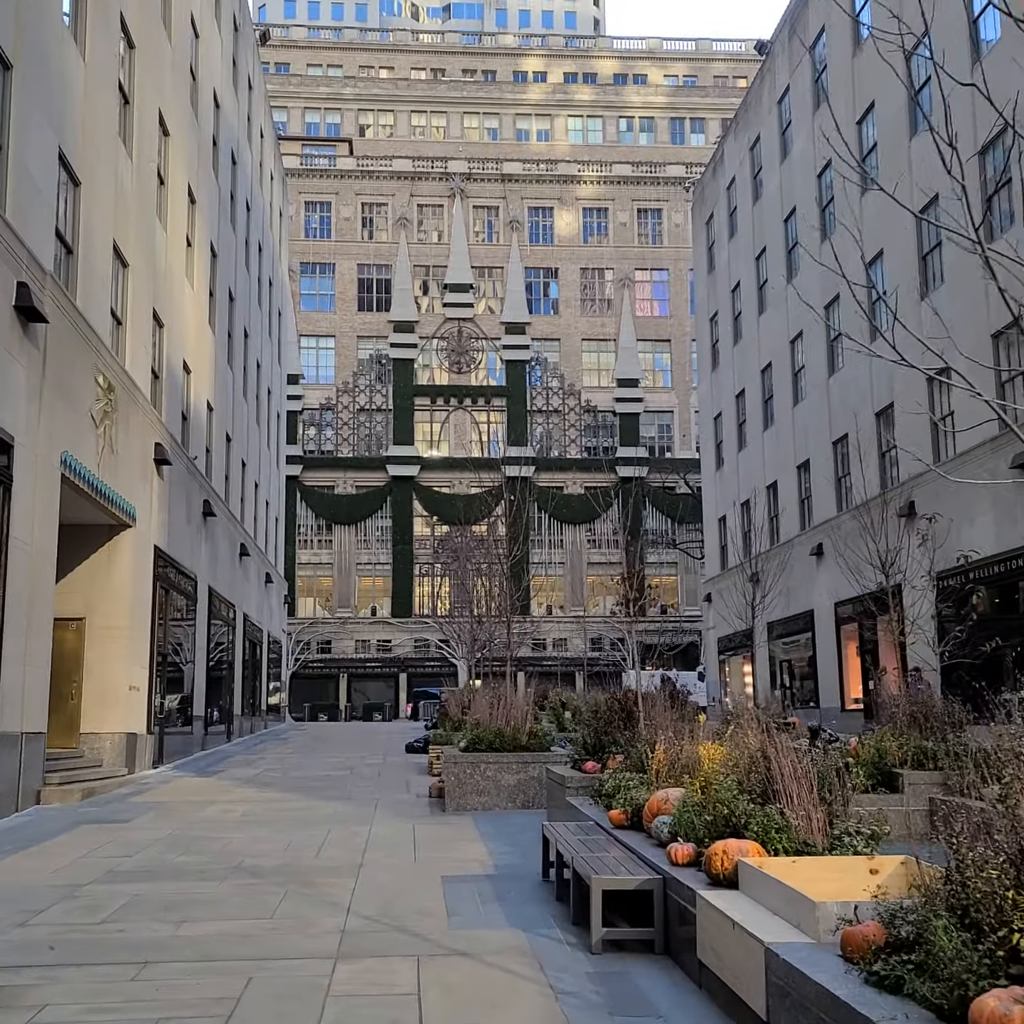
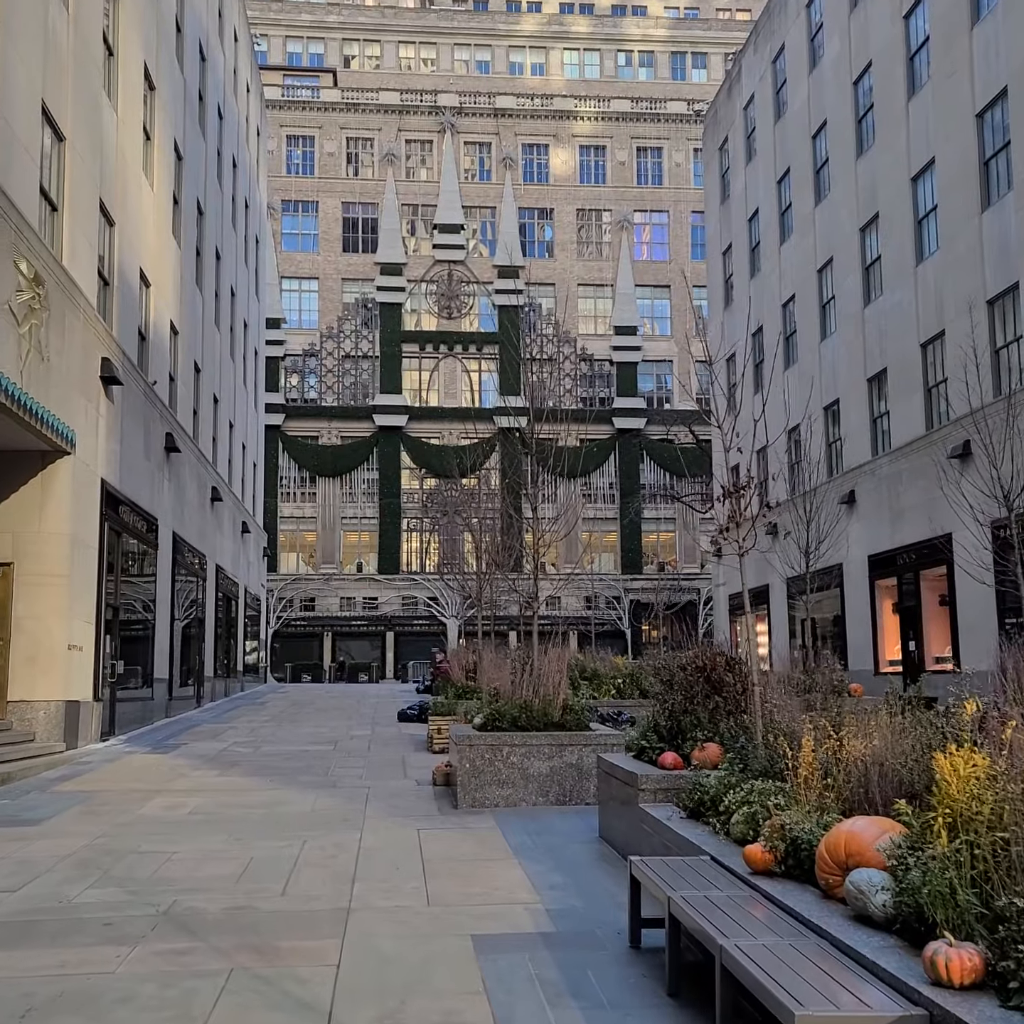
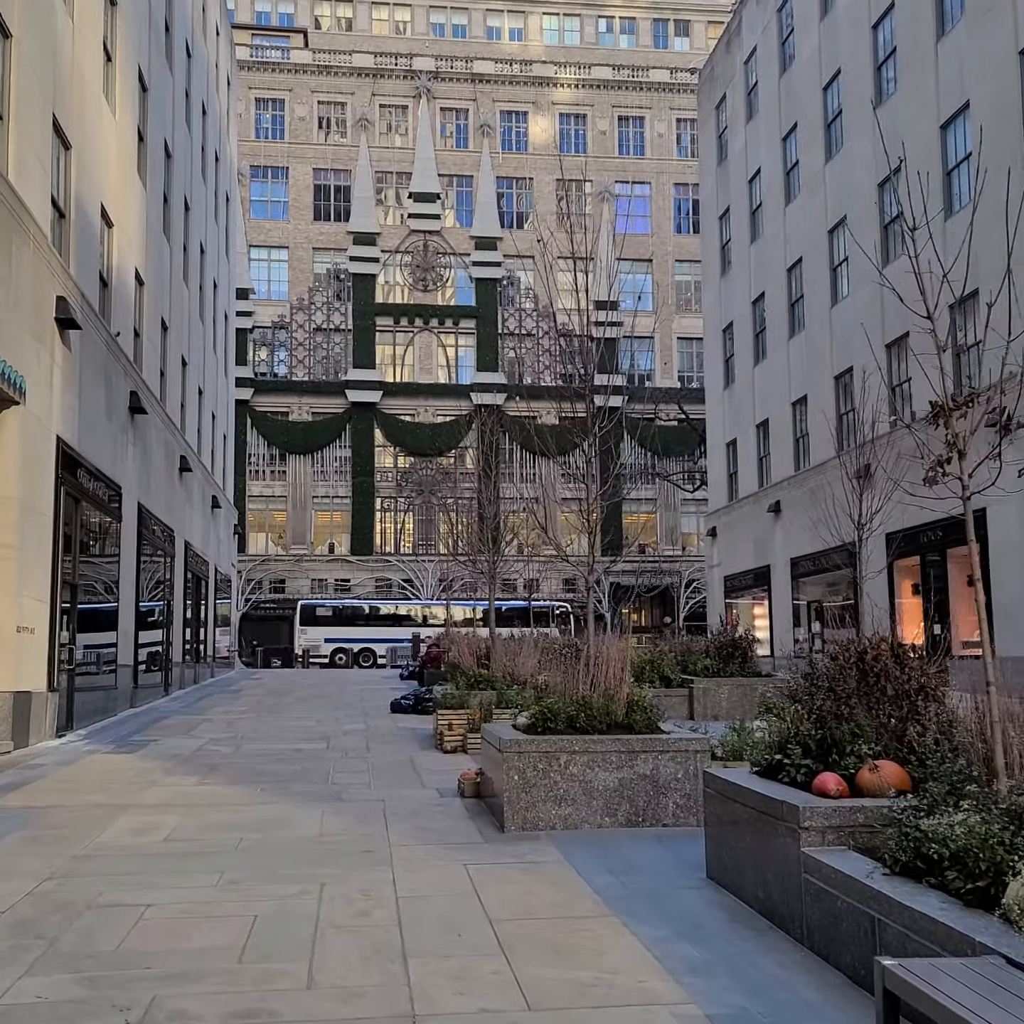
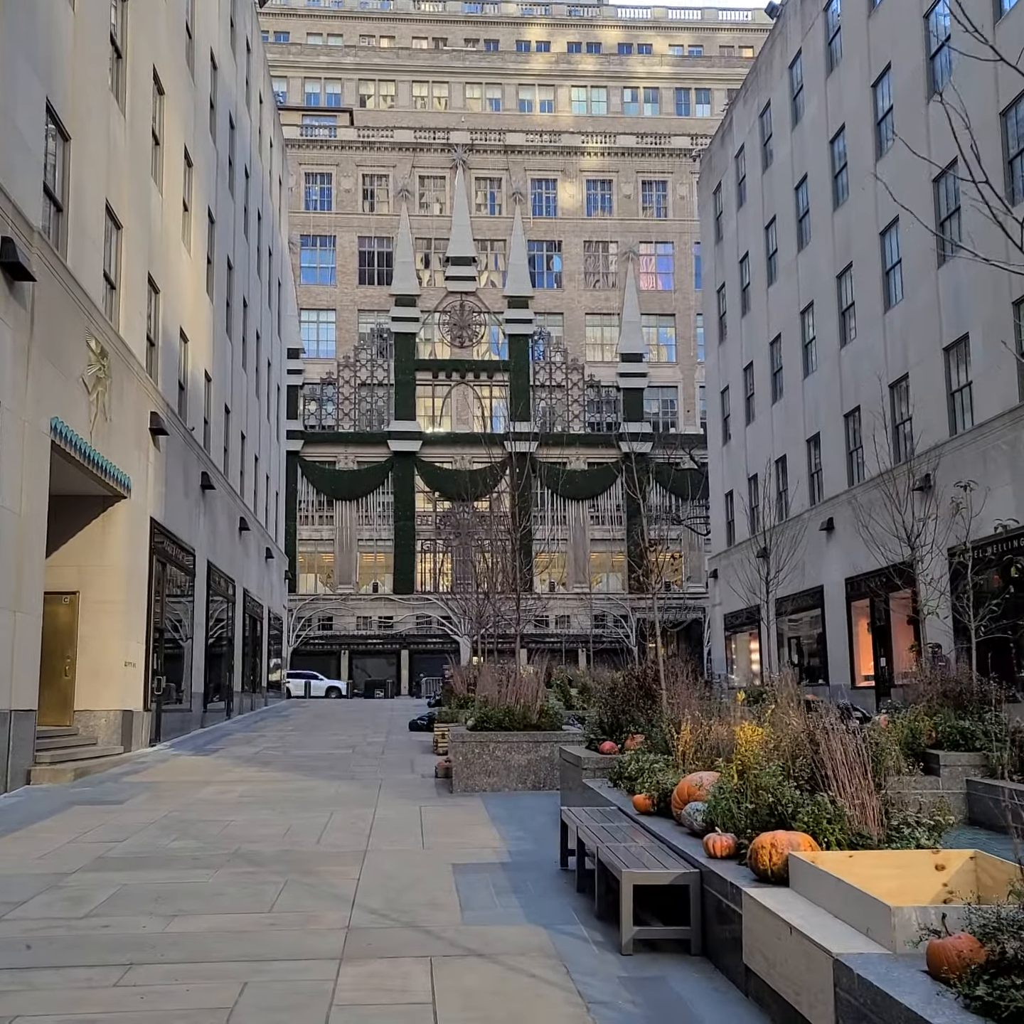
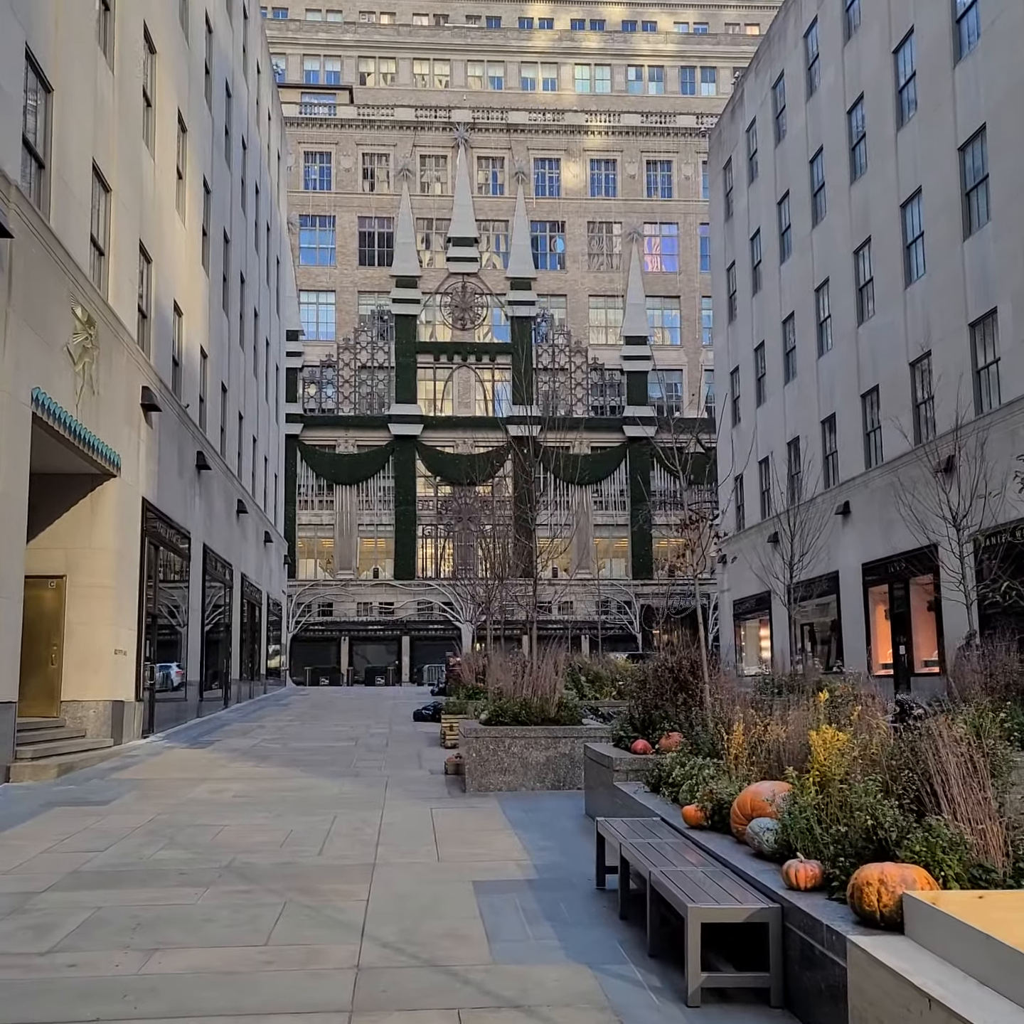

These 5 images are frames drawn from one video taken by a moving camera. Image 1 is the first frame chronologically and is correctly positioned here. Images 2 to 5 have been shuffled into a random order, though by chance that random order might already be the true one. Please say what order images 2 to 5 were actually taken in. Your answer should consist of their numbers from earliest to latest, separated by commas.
4, 5, 2, 3
